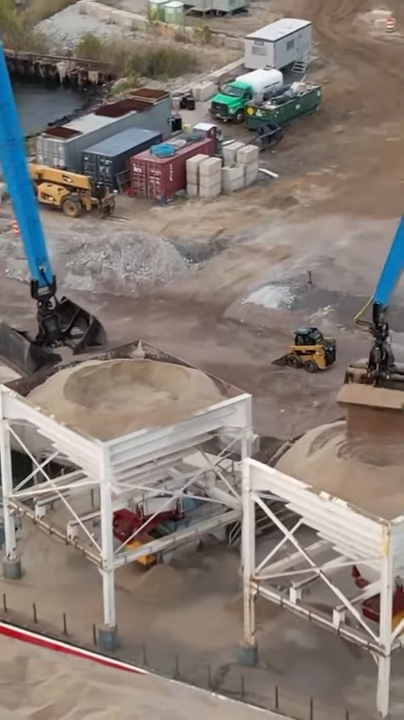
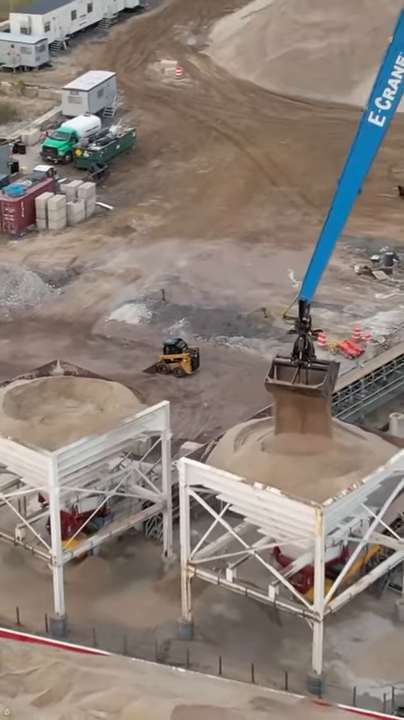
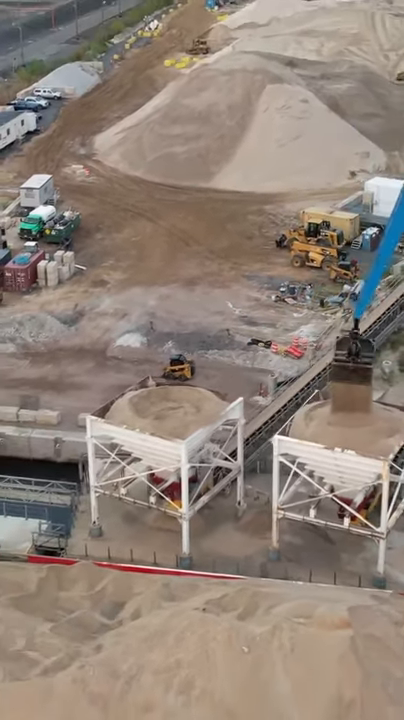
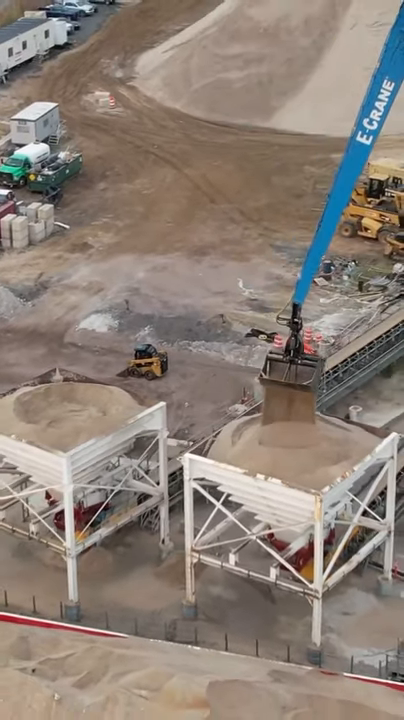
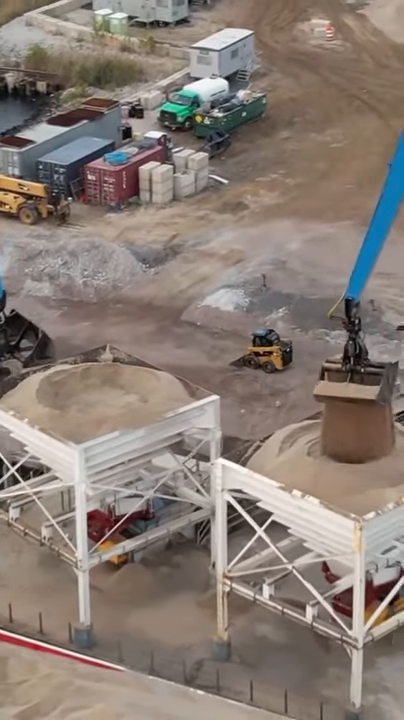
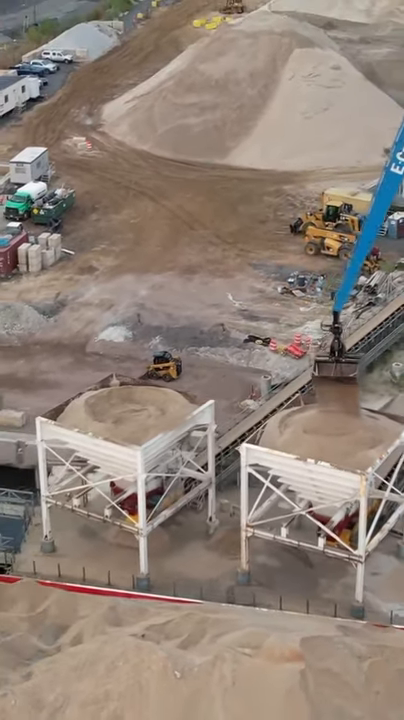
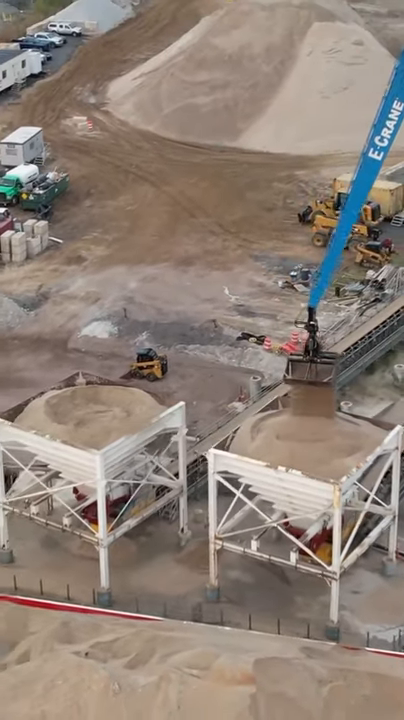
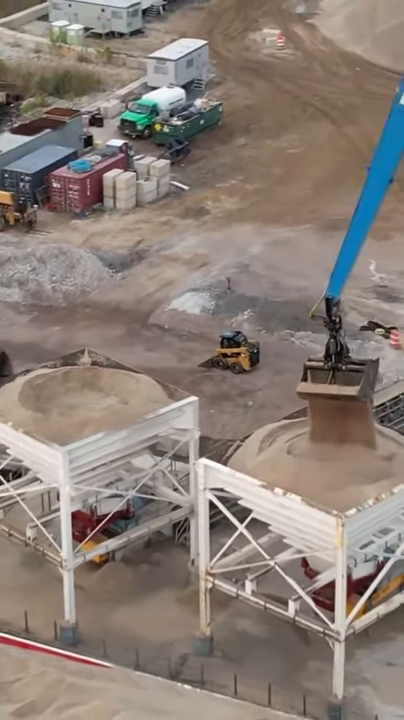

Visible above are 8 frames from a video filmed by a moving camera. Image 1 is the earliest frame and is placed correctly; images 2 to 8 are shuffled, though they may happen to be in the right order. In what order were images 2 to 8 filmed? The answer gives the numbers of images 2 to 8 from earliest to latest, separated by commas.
5, 8, 2, 4, 7, 6, 3
